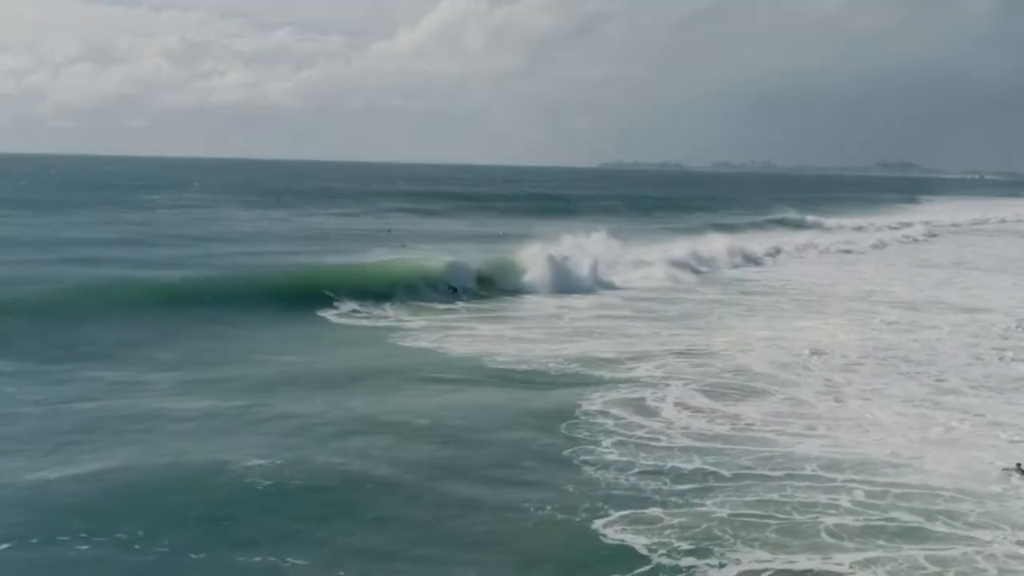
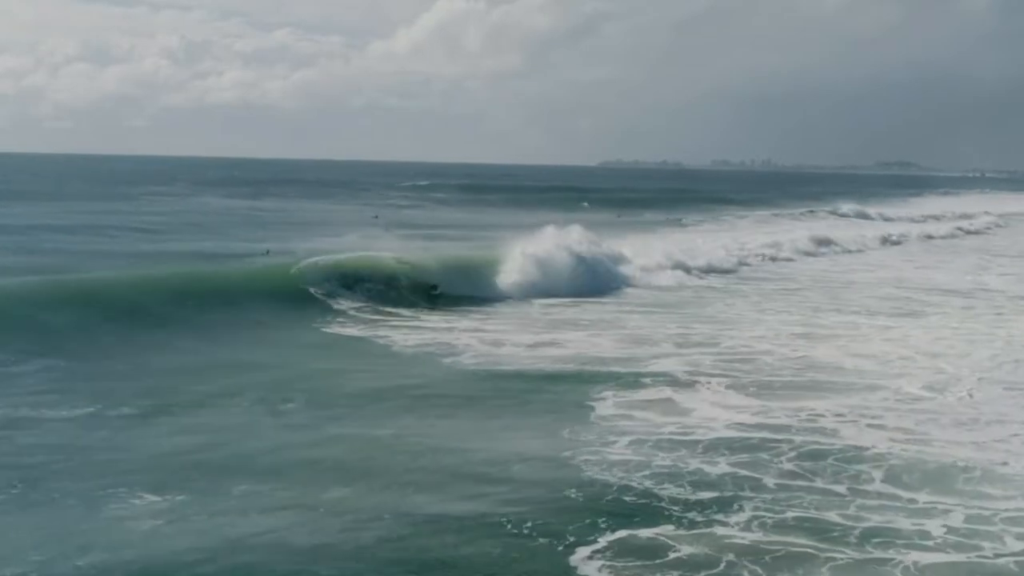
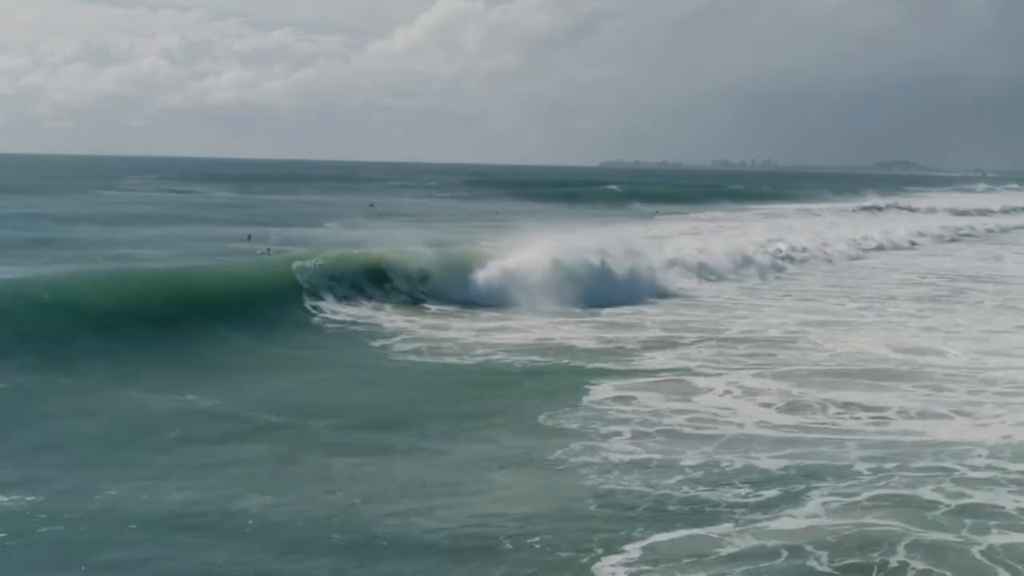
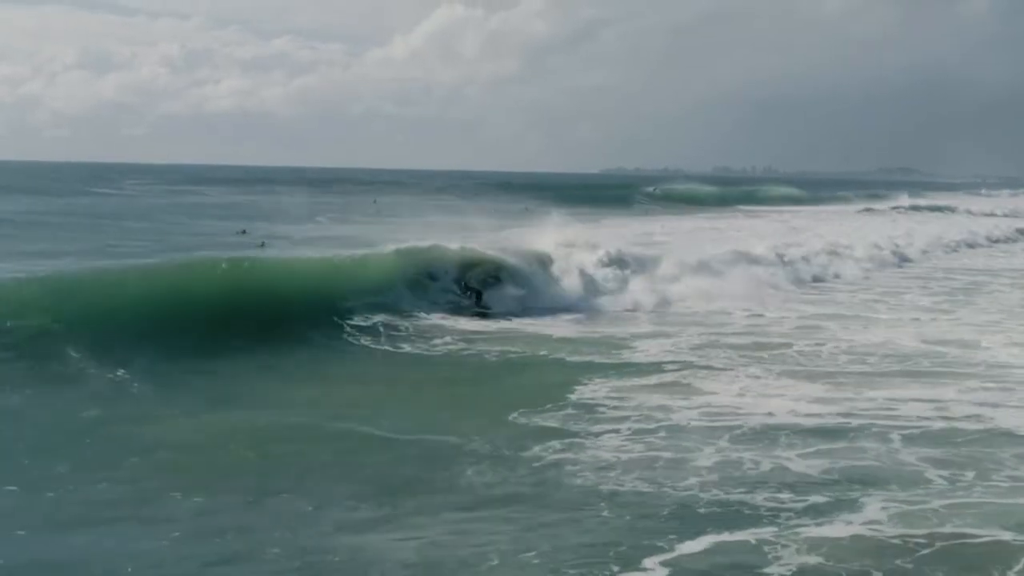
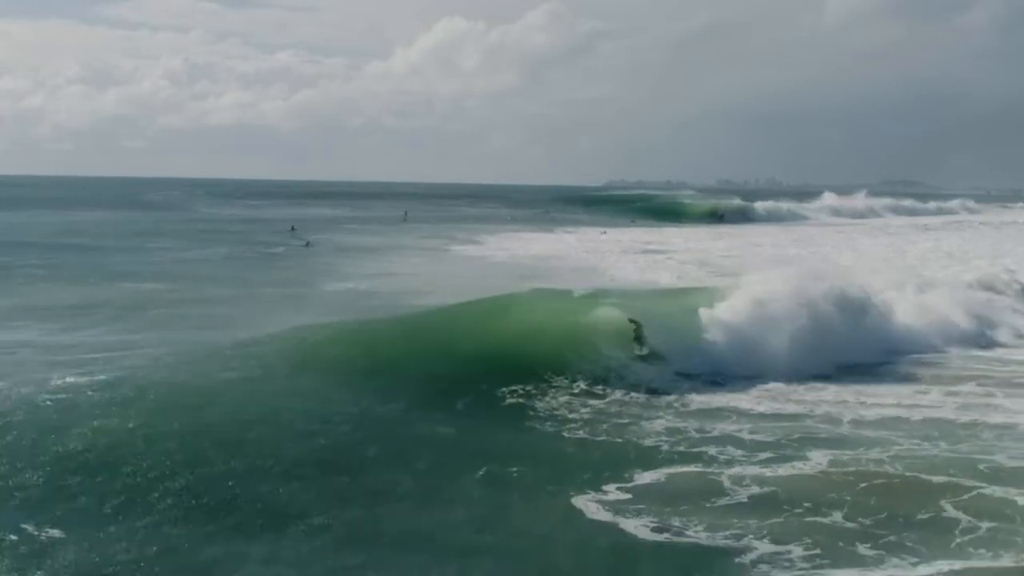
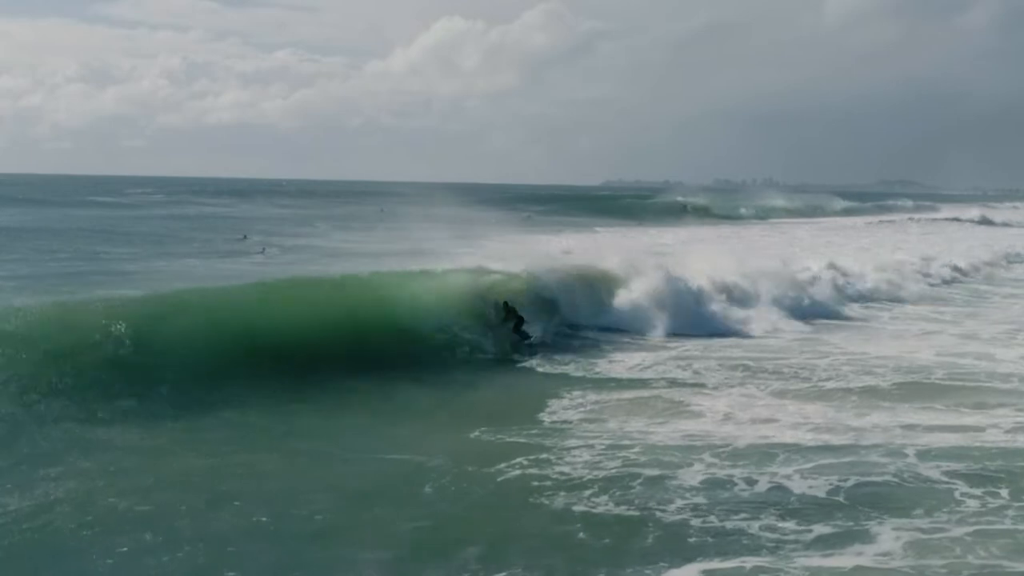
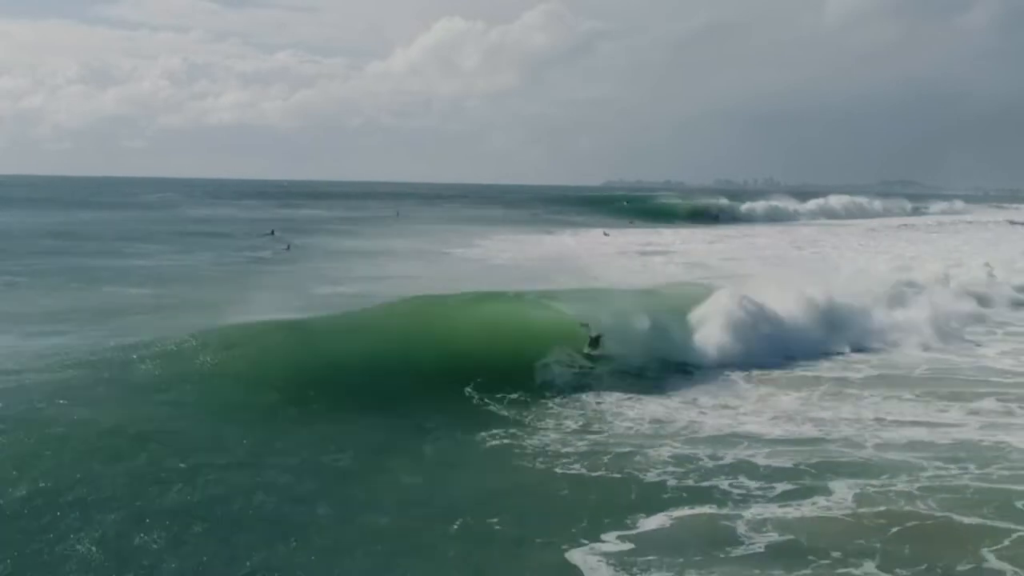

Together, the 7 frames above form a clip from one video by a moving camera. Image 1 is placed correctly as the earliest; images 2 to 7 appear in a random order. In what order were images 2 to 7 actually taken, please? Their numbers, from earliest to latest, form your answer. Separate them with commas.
2, 3, 4, 6, 7, 5
